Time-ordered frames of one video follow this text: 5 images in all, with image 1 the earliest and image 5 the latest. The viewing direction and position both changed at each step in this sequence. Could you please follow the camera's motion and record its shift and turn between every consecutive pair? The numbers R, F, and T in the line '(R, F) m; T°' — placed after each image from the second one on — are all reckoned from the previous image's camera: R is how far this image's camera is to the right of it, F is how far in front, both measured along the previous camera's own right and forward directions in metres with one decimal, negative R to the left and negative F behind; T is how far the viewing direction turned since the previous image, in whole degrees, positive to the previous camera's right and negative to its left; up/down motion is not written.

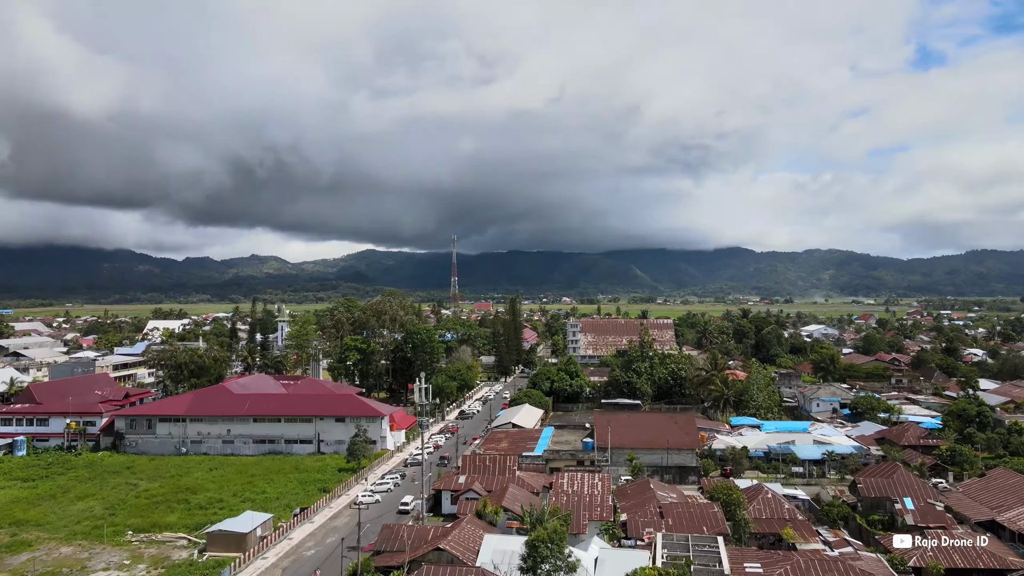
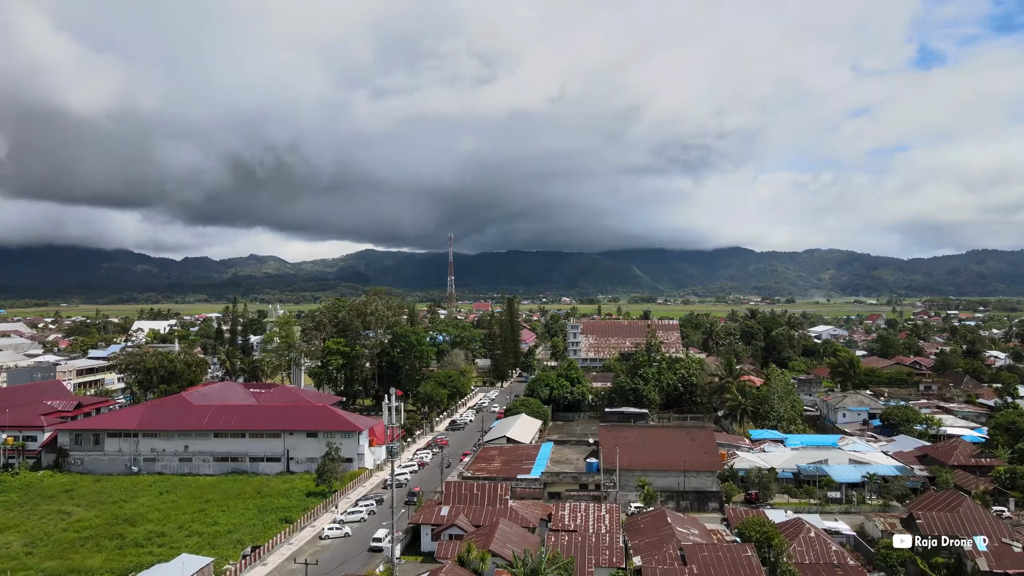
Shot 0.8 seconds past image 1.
(+0.3, +4.5) m; 0°
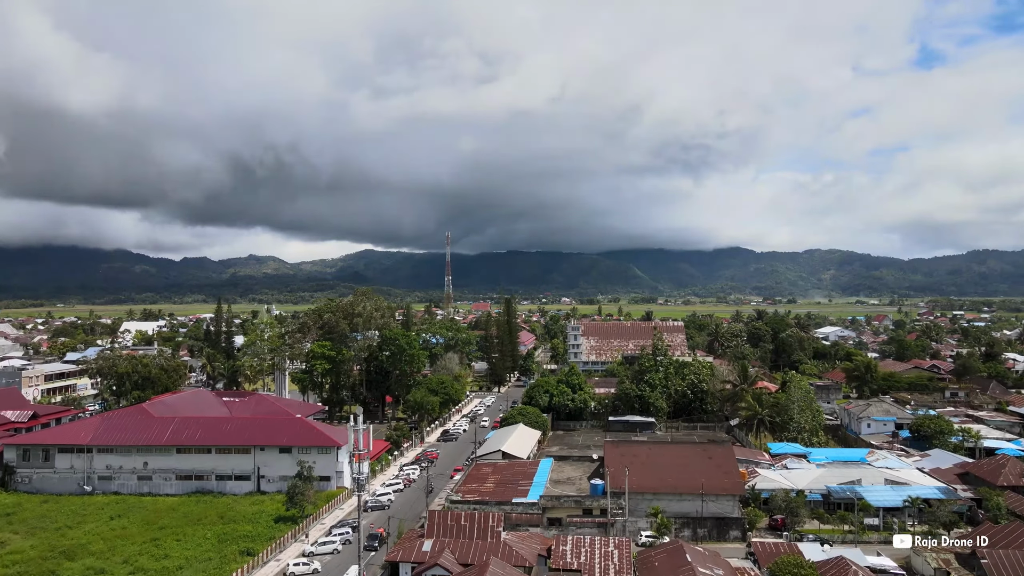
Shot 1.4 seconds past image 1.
(+0.2, +3.4) m; 0°
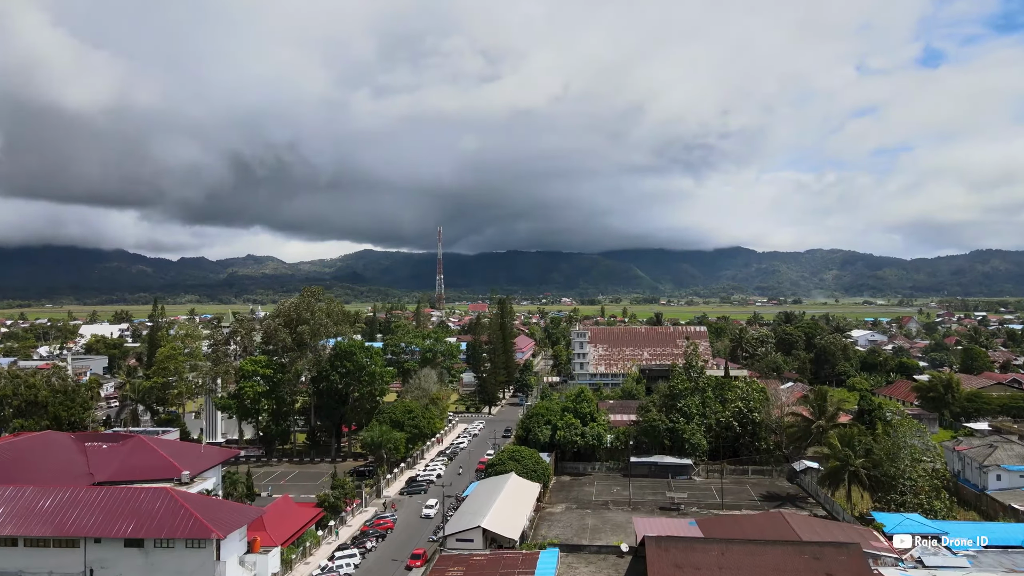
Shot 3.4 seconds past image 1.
(+0.5, +11.5) m; 0°
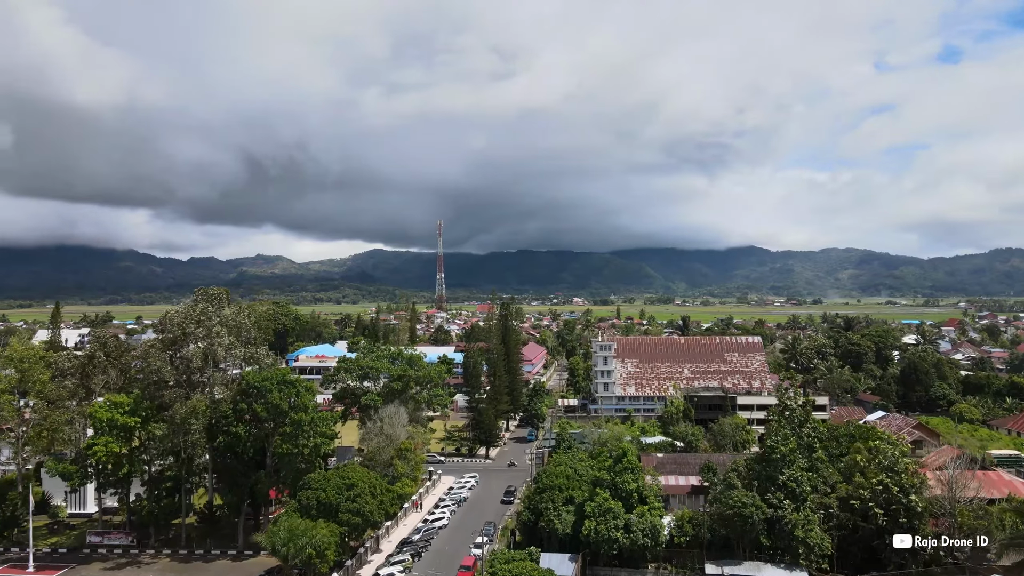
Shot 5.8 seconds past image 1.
(+0.3, +13.6) m; -1°
